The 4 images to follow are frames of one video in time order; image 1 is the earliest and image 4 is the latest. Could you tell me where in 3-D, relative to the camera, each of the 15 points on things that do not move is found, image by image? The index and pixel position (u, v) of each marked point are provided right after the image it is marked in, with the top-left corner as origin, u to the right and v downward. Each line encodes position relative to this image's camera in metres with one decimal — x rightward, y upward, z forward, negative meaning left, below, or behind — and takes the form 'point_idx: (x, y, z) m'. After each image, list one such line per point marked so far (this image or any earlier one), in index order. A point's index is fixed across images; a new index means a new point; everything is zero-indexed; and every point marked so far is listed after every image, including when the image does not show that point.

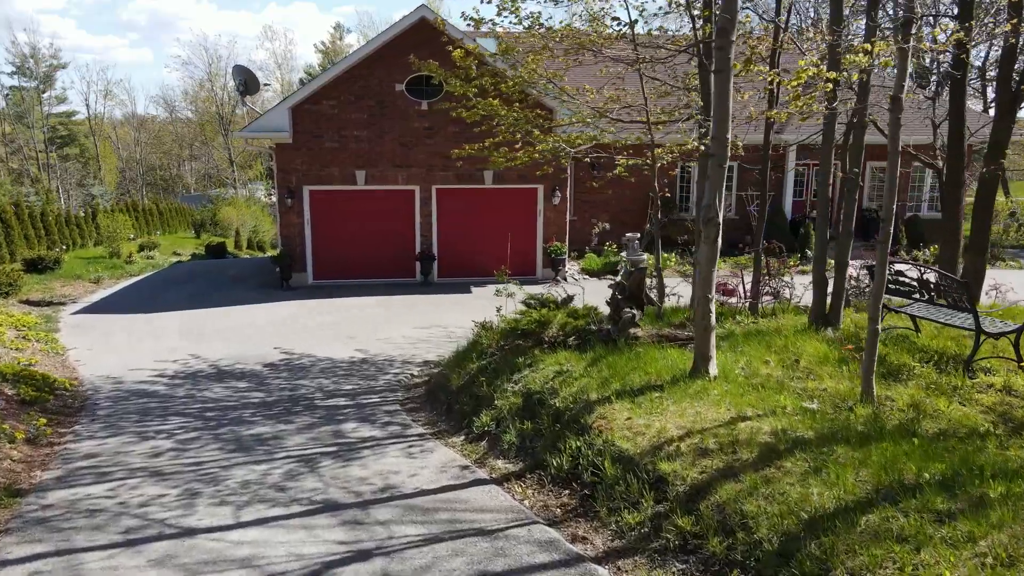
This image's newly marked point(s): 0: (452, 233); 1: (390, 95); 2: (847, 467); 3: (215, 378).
0: (-1.2, +1.1, +15.5) m
1: (-2.3, +3.7, +14.6) m
2: (+1.4, -0.8, +3.2) m
3: (-3.5, -1.1, +9.0) m
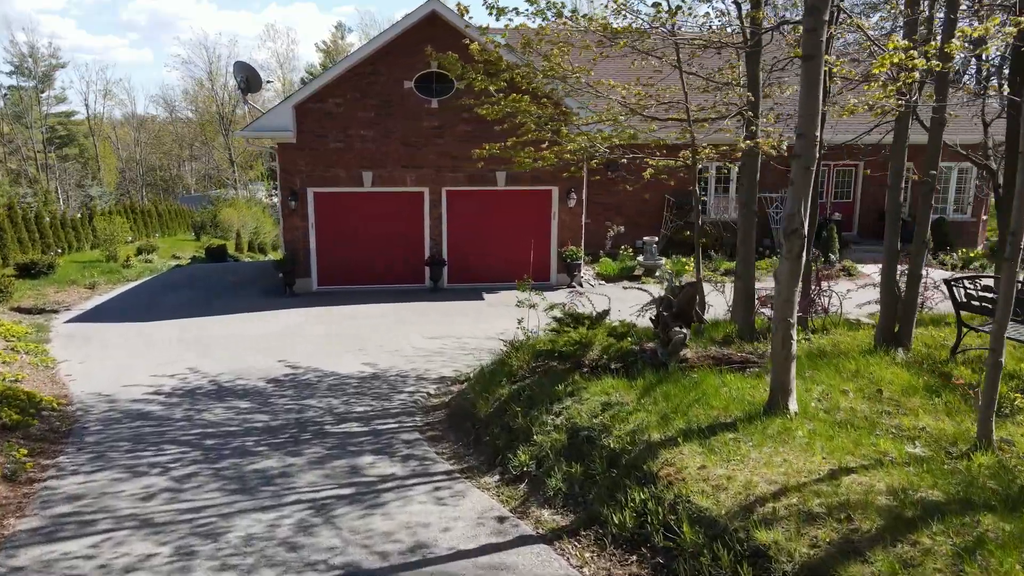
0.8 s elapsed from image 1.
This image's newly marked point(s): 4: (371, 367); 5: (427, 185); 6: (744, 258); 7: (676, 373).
0: (-0.9, +1.0, +14.8) m
1: (-2.1, +3.6, +13.9) m
2: (+1.7, -0.9, +2.6) m
3: (-3.2, -1.2, +8.4) m
4: (-1.8, -1.0, +9.5) m
5: (-1.6, +1.9, +14.4) m
6: (+2.1, +0.3, +6.9) m
7: (+1.1, -0.6, +5.0) m
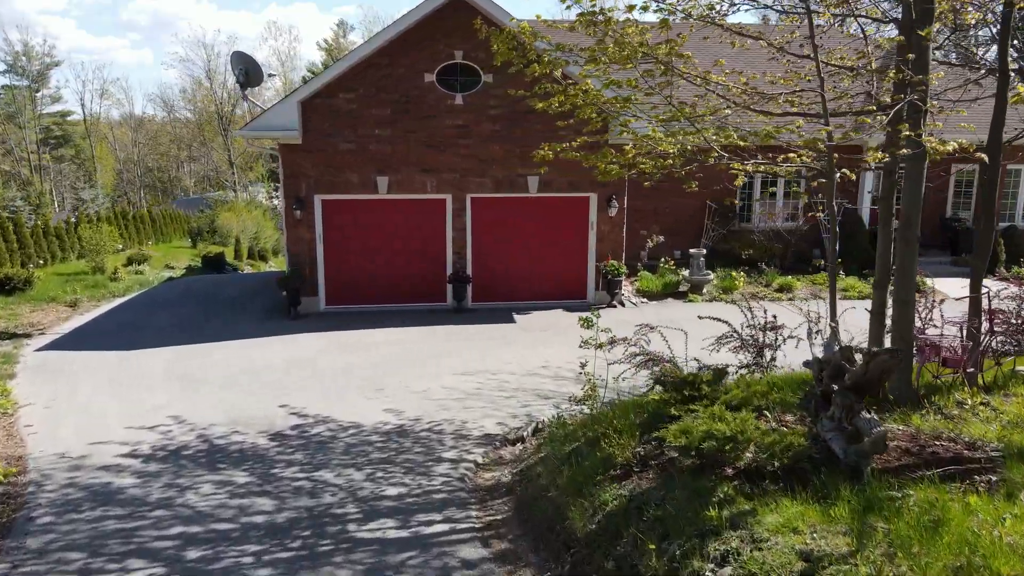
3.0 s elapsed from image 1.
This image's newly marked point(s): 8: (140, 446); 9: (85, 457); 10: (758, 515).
0: (-0.4, +0.7, +13.1) m
1: (-1.5, +3.2, +12.3) m
2: (+2.2, -1.2, +0.9) m
3: (-2.7, -1.5, +6.7) m
4: (-1.2, -1.3, +7.8) m
5: (-1.0, +1.6, +12.7) m
6: (+2.7, -0.1, +5.3) m
7: (+1.6, -0.9, +3.4) m
8: (-3.5, -1.5, +7.2) m
9: (-3.9, -1.5, +6.9) m
10: (+1.1, -1.0, +3.3) m
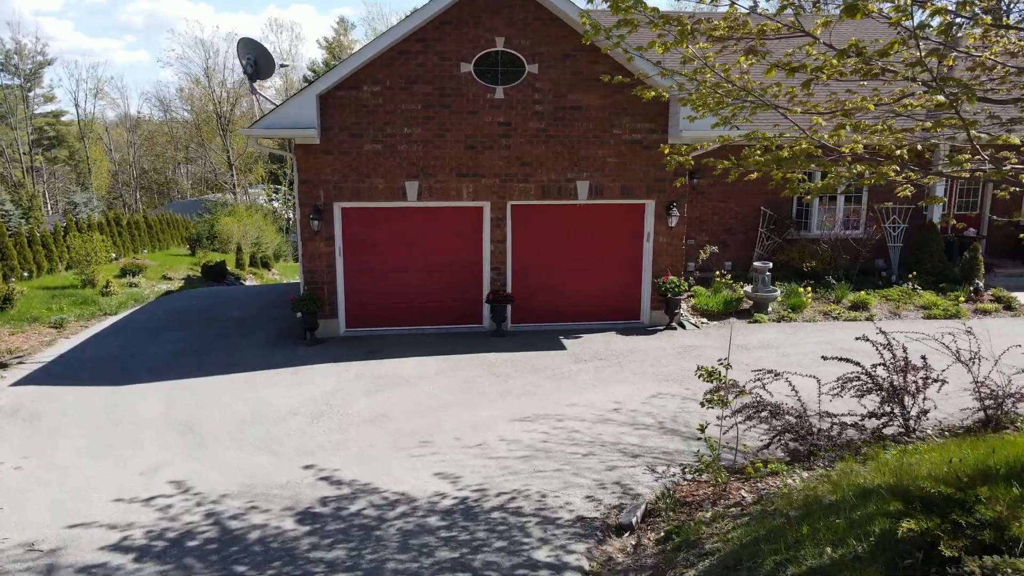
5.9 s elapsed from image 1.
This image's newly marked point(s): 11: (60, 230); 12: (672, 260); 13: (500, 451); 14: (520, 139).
0: (+0.3, +0.4, +11.6) m
1: (-0.8, +2.9, +10.7) m
2: (+3.0, -1.5, -0.7) m
3: (-1.9, -1.8, +5.1) m
4: (-0.5, -1.6, +6.3) m
5: (-0.3, +1.3, +11.1) m
6: (+3.4, -0.3, +3.7) m
7: (+2.4, -1.2, +1.8) m
8: (-2.8, -1.8, +5.6) m
9: (-3.1, -1.8, +5.3) m
10: (+1.8, -1.3, +1.7) m
11: (-11.1, +1.4, +18.8) m
12: (+2.5, +0.5, +11.8) m
13: (-0.1, -1.5, +7.0) m
14: (+0.1, +2.2, +11.0) m
